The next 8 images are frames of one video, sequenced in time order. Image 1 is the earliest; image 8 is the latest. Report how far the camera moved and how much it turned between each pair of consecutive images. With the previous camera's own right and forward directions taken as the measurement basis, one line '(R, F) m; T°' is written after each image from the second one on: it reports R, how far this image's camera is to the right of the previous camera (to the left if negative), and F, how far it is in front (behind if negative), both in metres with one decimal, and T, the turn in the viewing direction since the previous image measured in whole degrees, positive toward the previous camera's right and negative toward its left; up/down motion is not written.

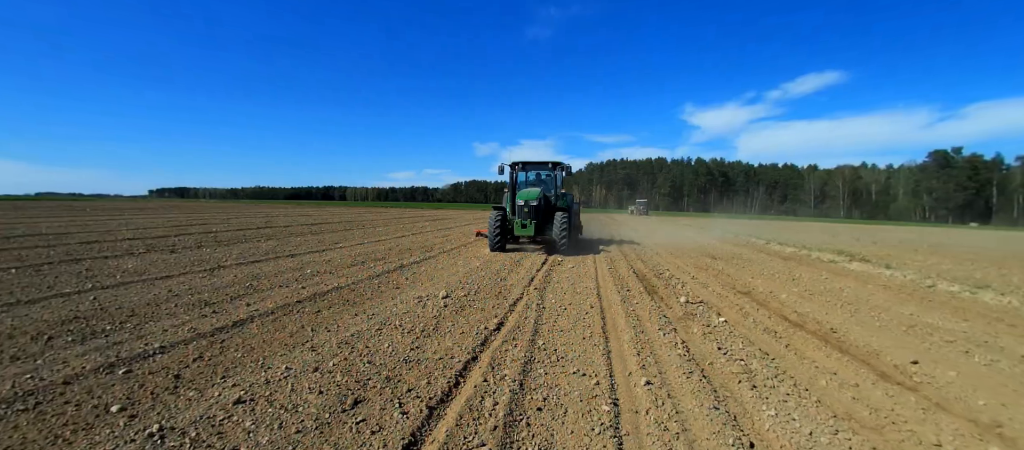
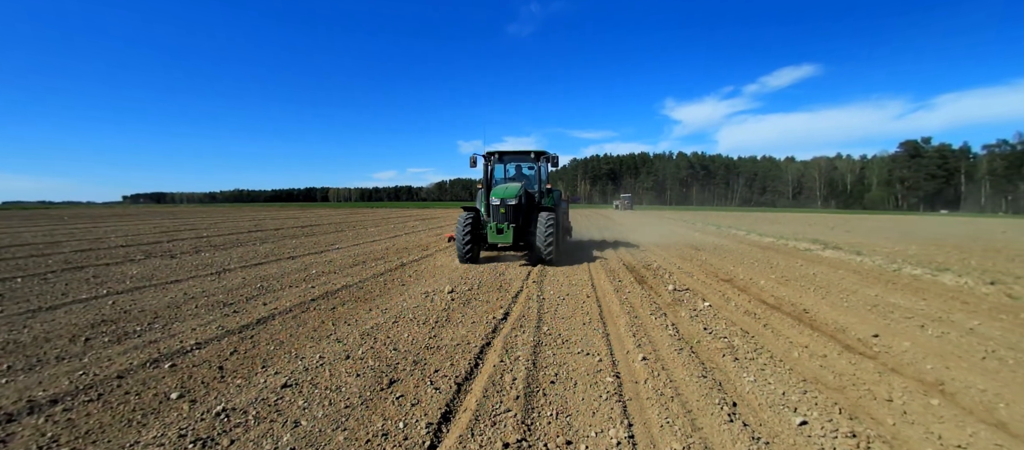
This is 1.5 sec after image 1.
(-0.2, -0.4) m; +2°
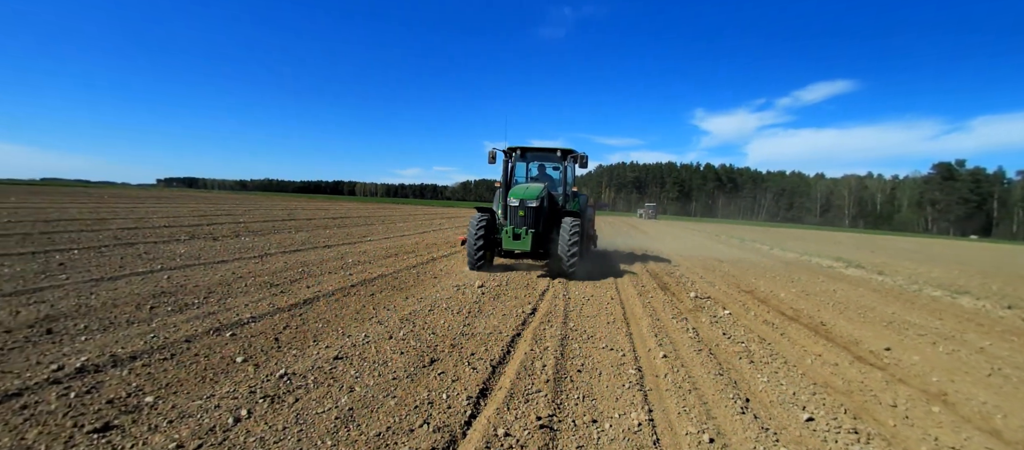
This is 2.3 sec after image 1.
(-0.1, -0.3) m; -2°
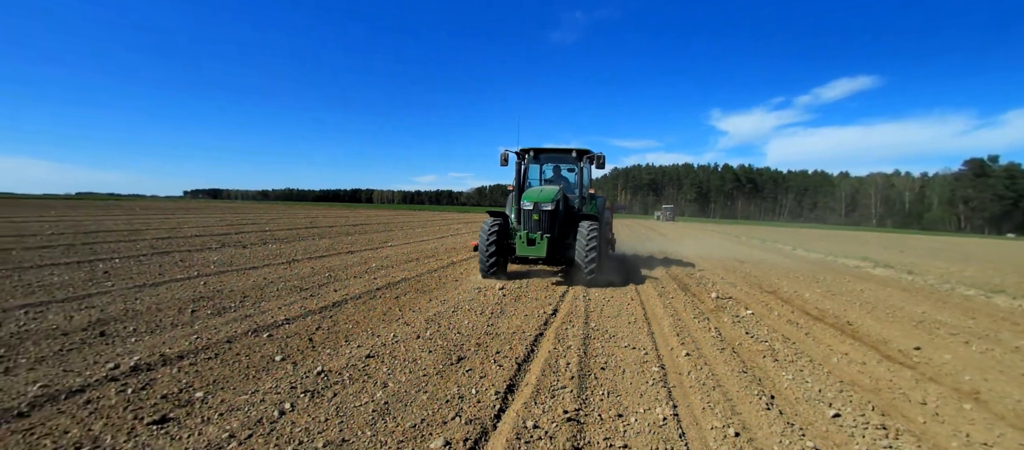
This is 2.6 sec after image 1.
(-0.1, -0.1) m; -2°
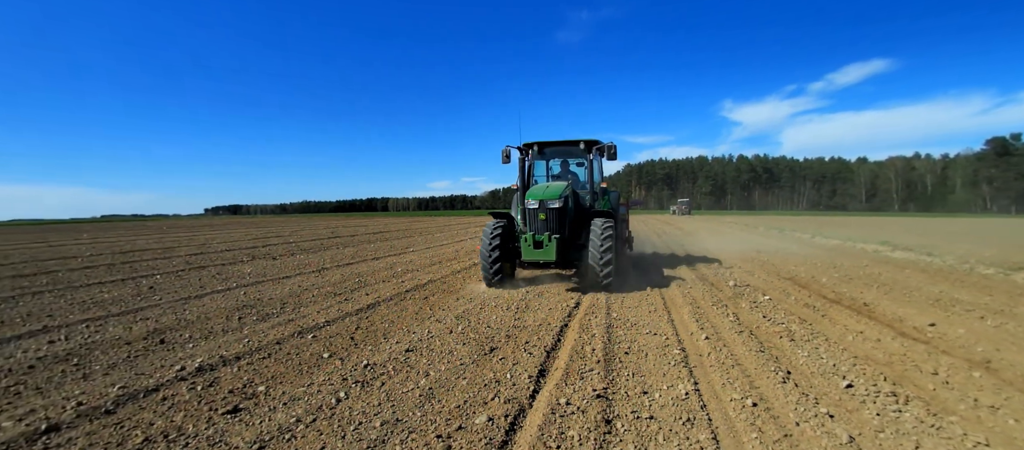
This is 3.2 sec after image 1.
(-0.1, -0.3) m; -2°
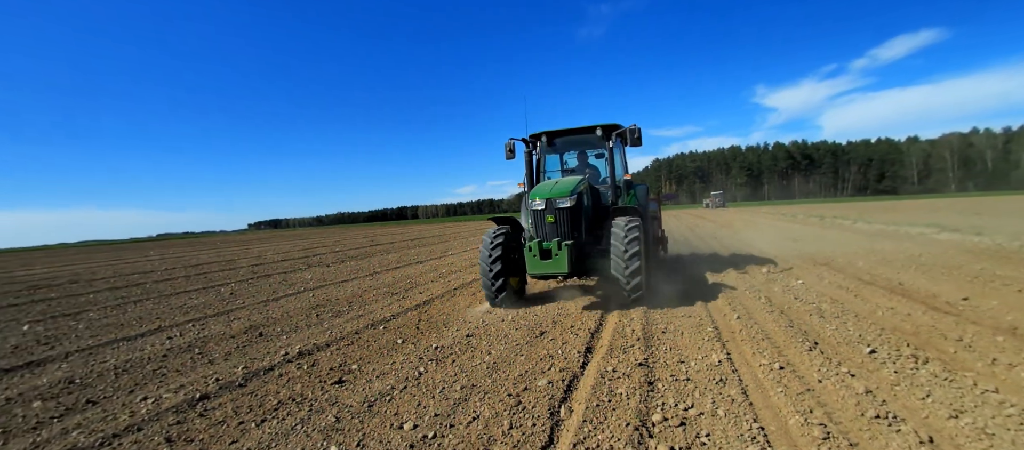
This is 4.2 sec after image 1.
(-0.1, -0.5) m; -4°
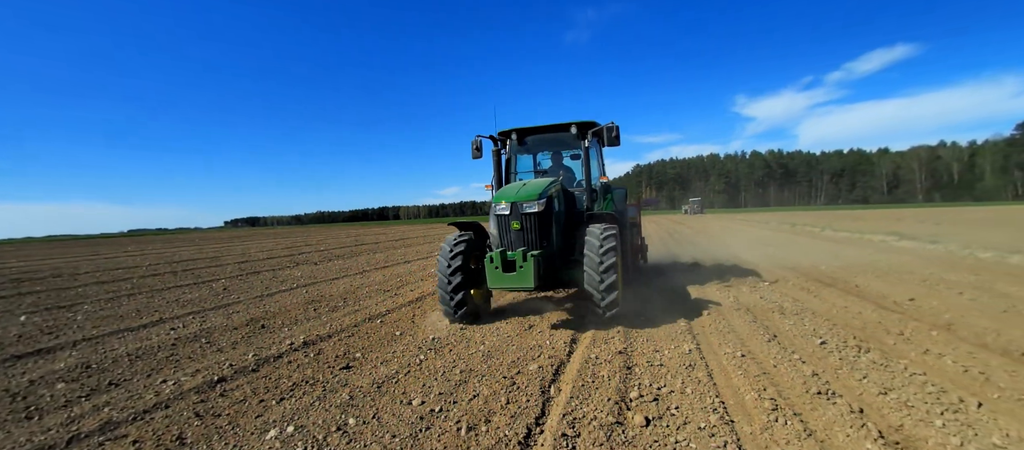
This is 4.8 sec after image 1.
(-0.1, -0.3) m; +2°
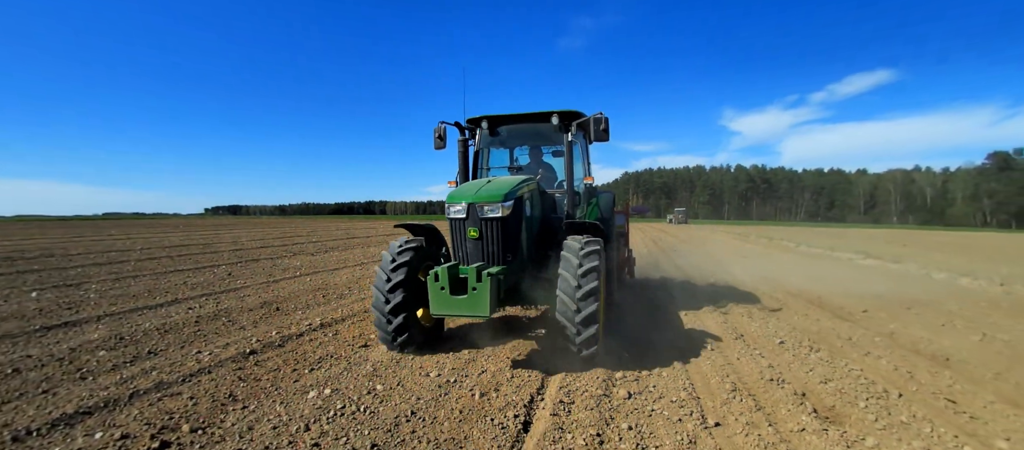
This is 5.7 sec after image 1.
(-0.2, -0.5) m; +2°
